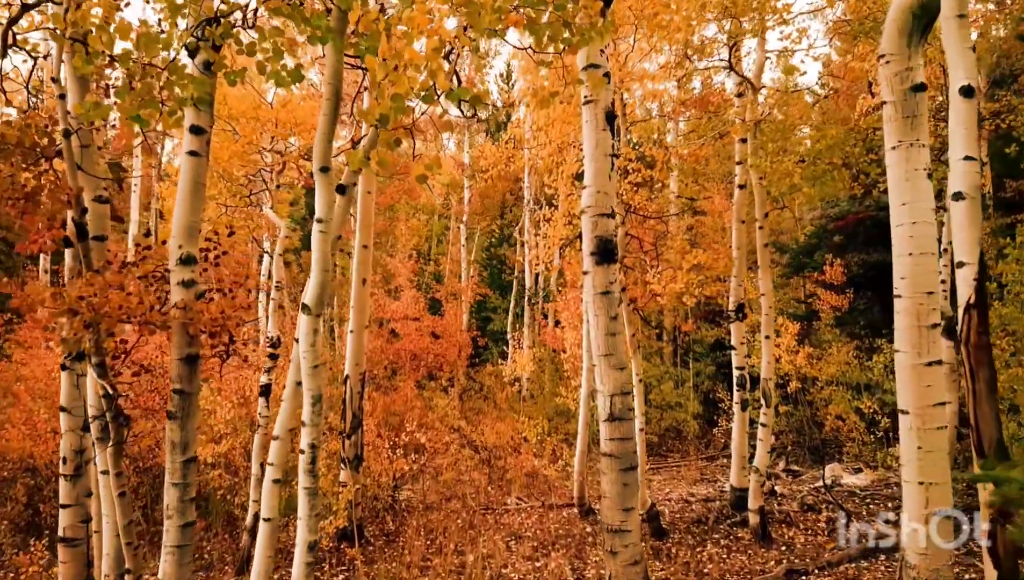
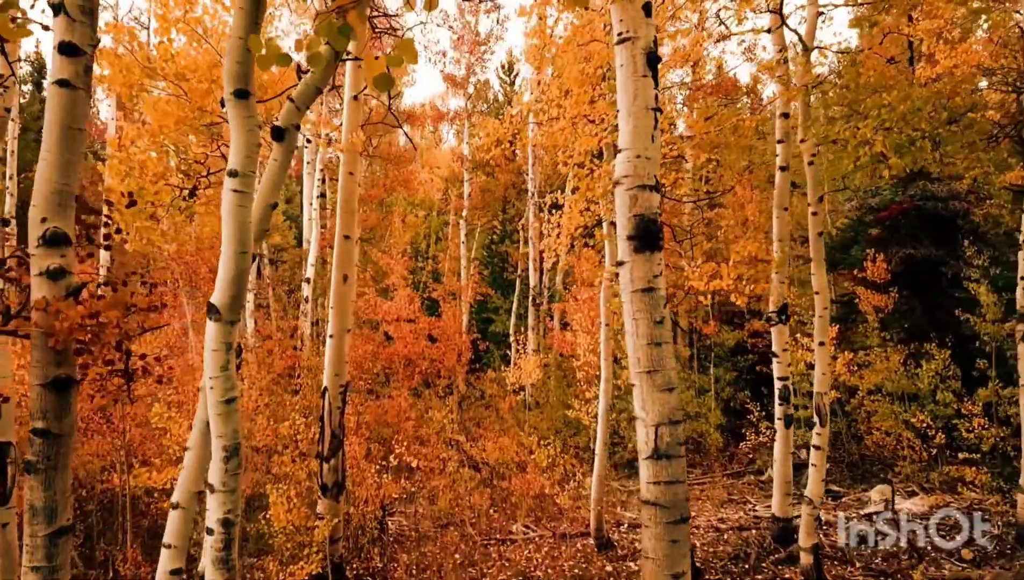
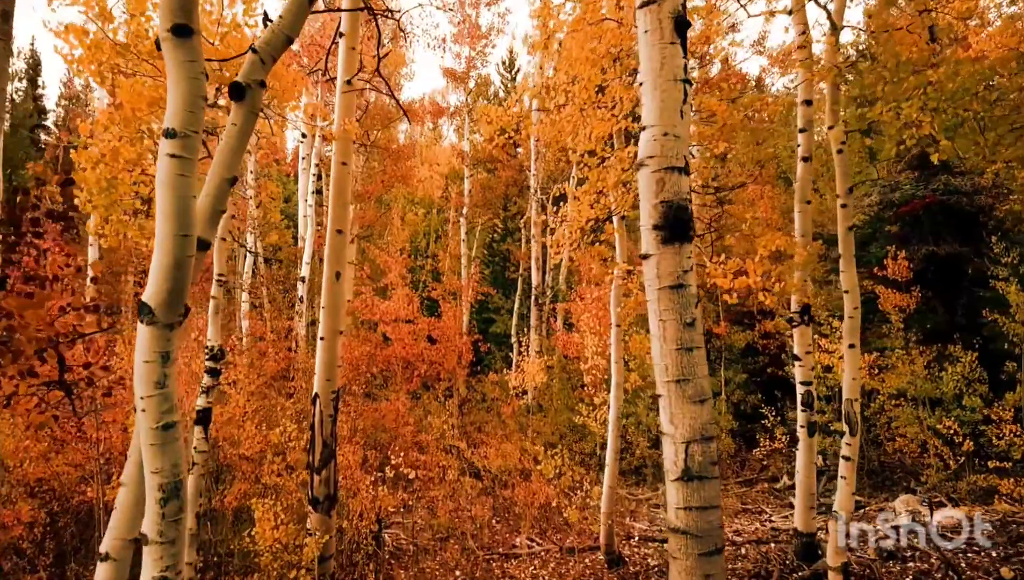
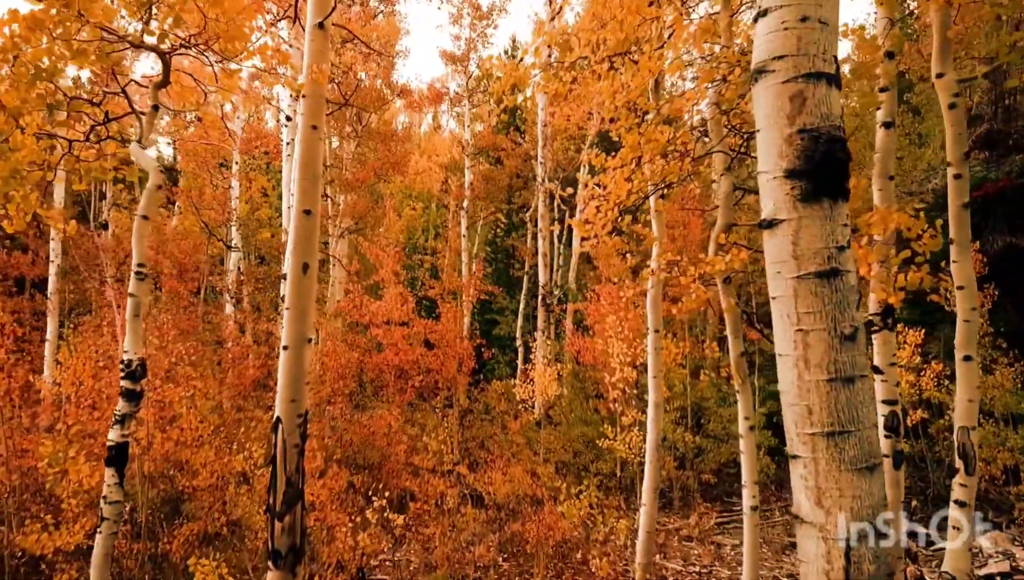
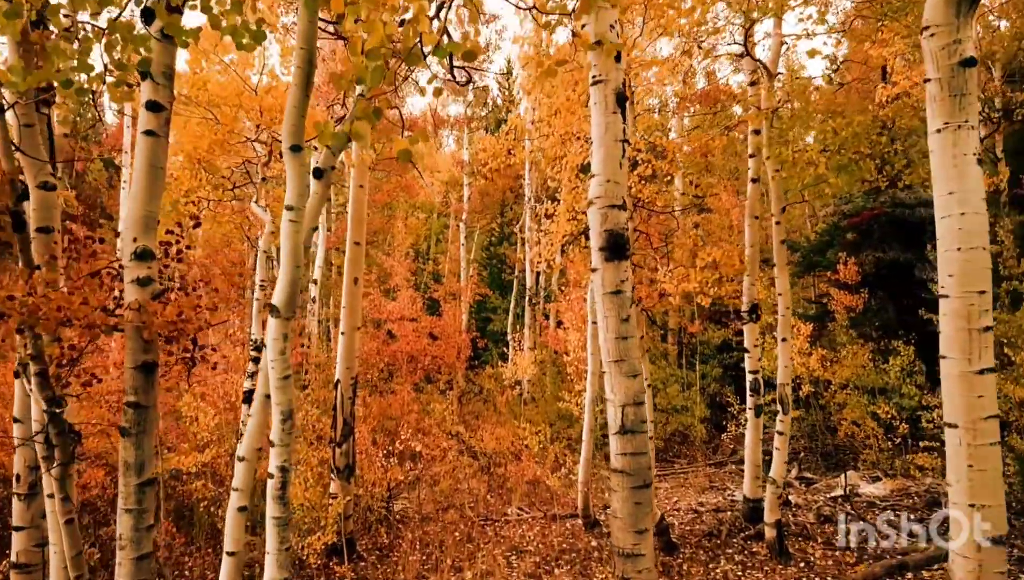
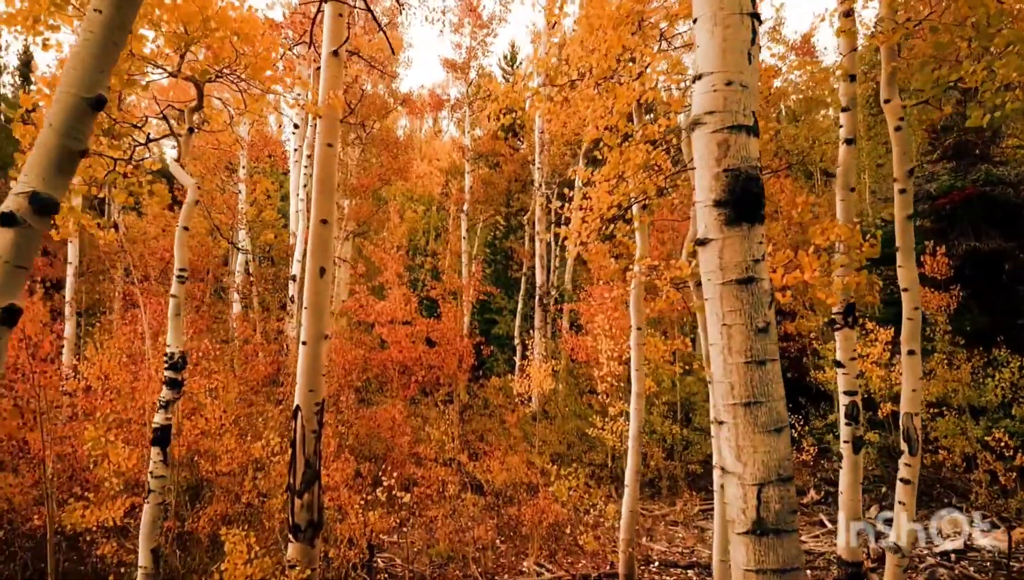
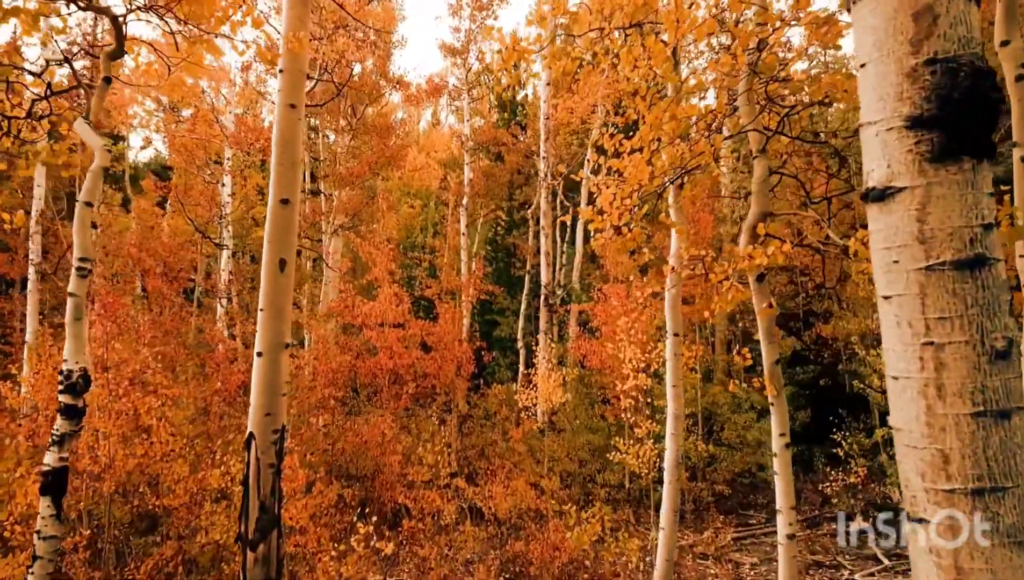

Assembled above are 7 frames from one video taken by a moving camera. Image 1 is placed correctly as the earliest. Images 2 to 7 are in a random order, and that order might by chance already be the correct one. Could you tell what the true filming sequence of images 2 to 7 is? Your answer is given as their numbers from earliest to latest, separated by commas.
5, 2, 3, 6, 4, 7
